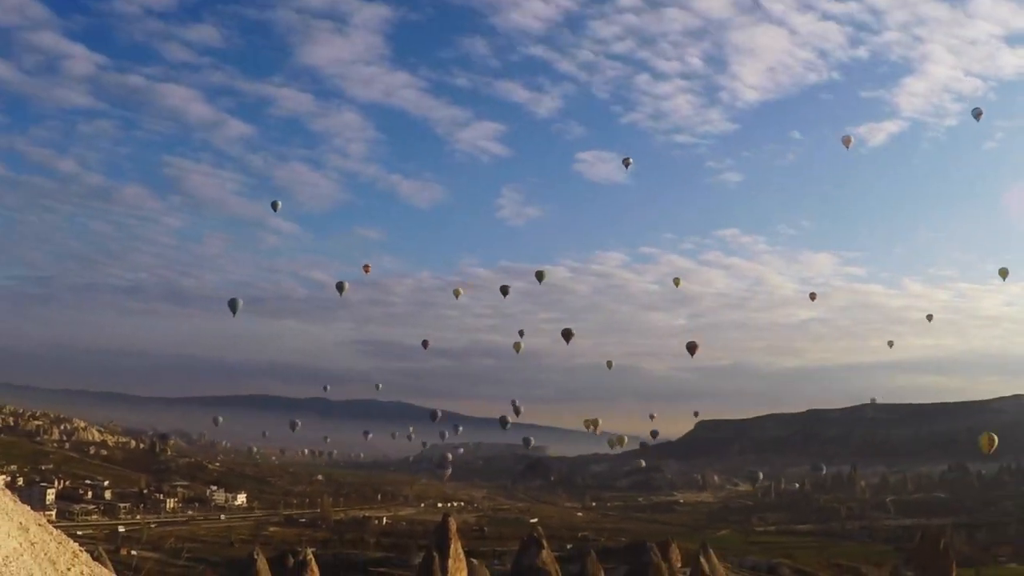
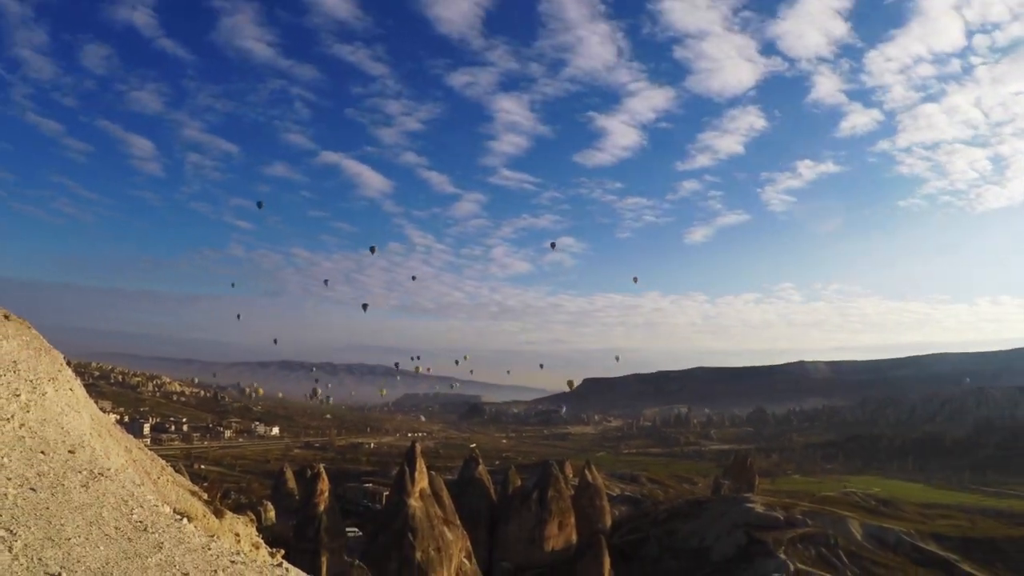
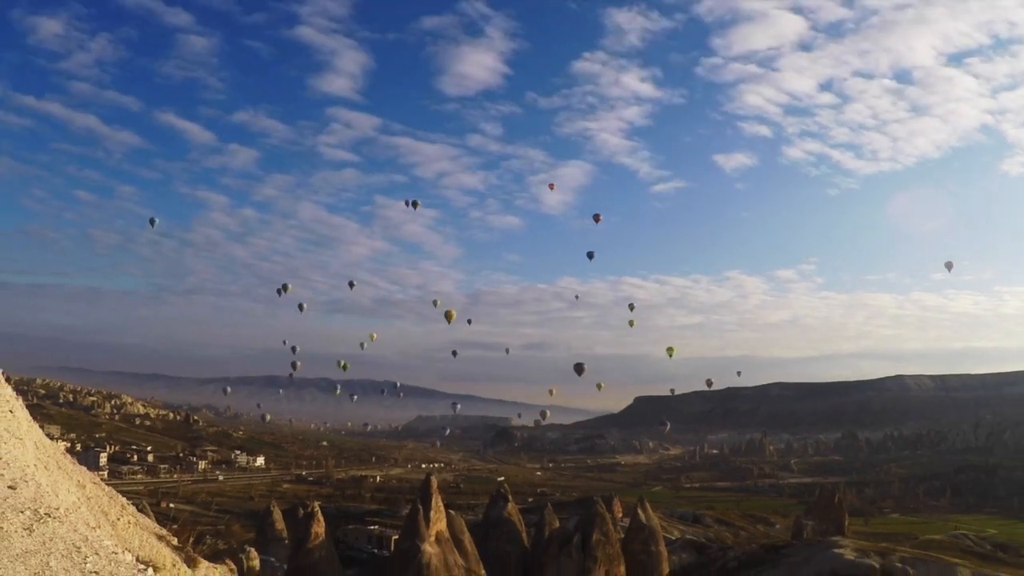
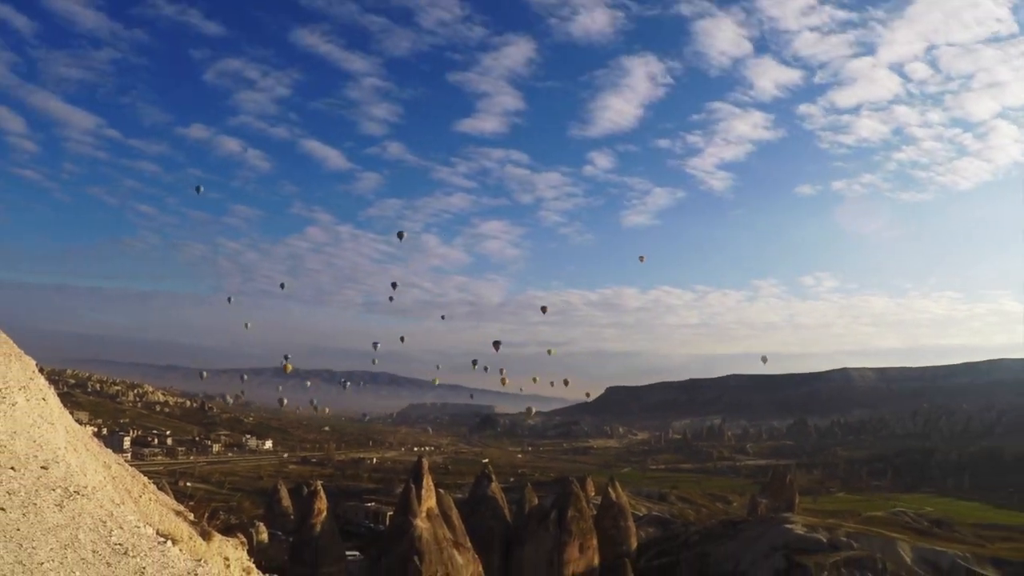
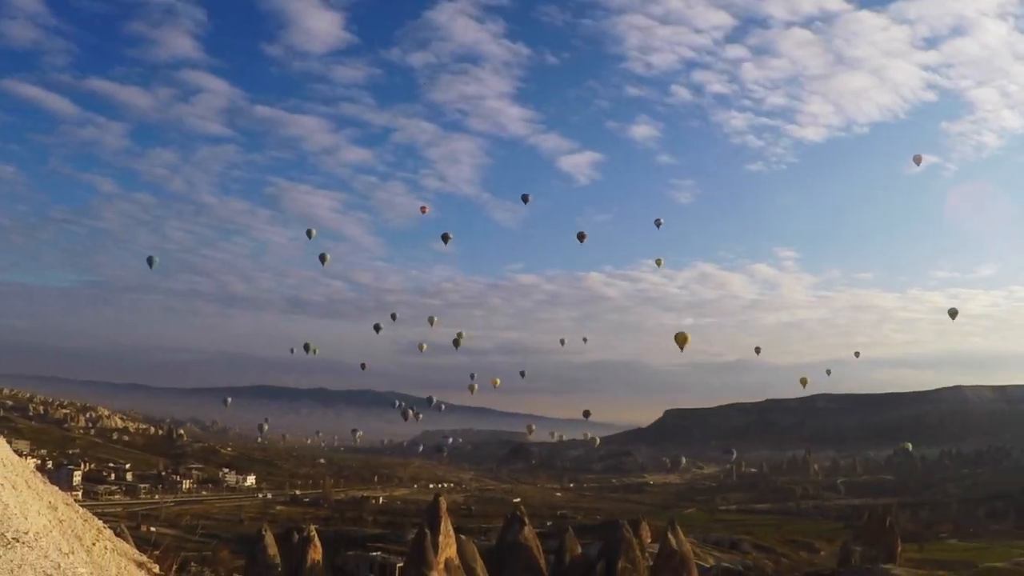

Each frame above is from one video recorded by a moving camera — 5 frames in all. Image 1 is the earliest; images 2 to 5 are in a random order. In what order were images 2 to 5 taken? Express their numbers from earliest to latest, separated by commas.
5, 3, 4, 2
